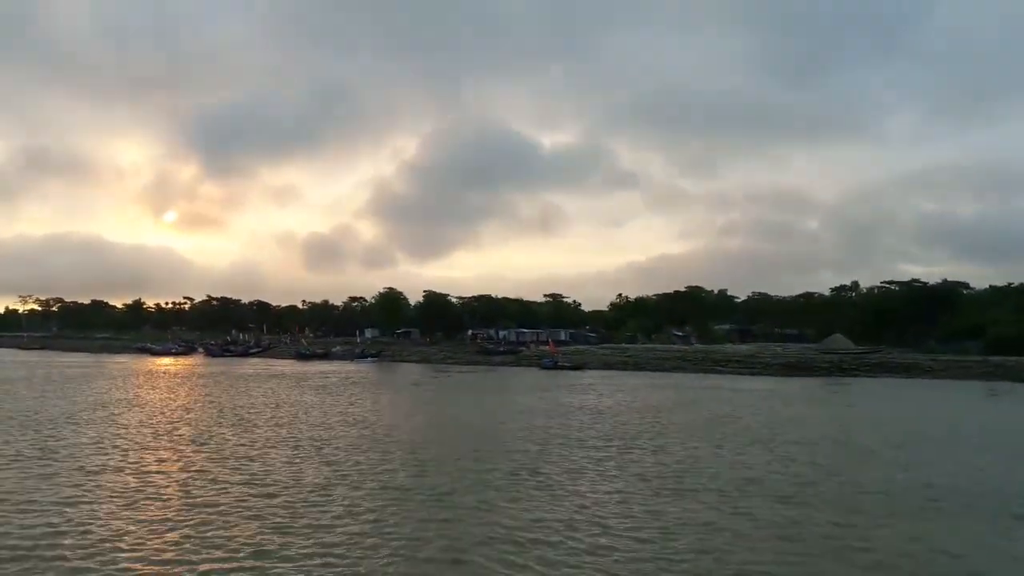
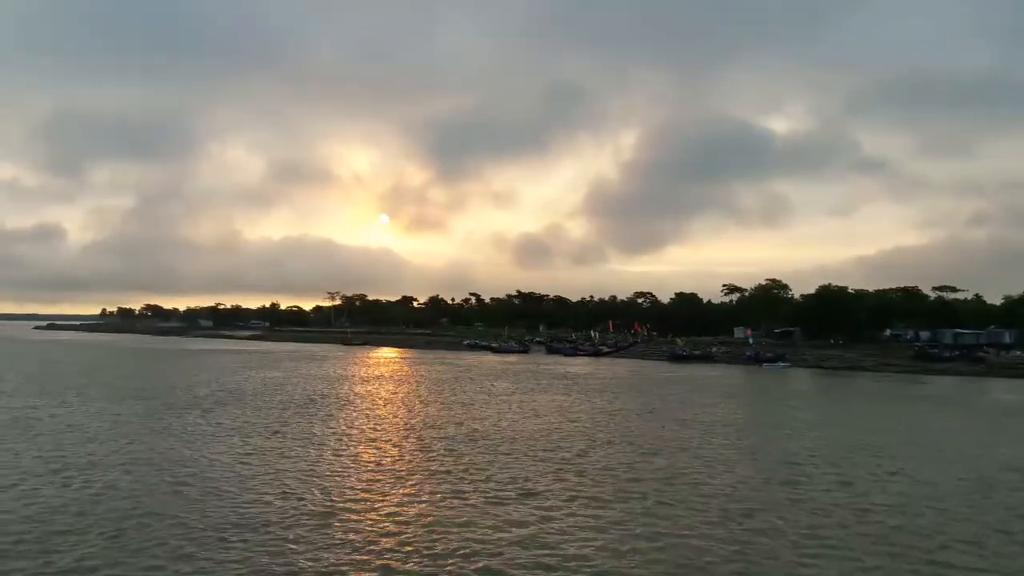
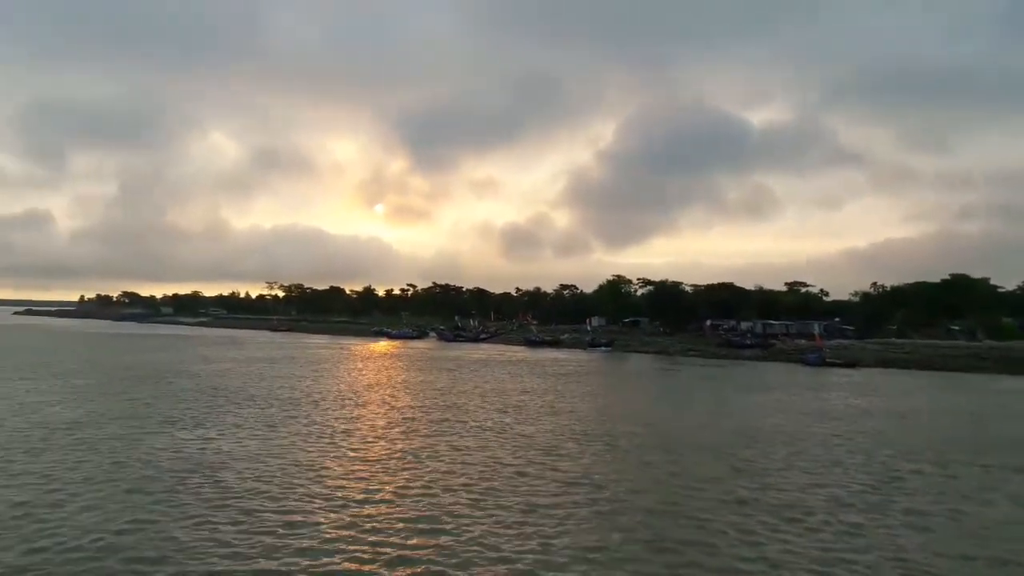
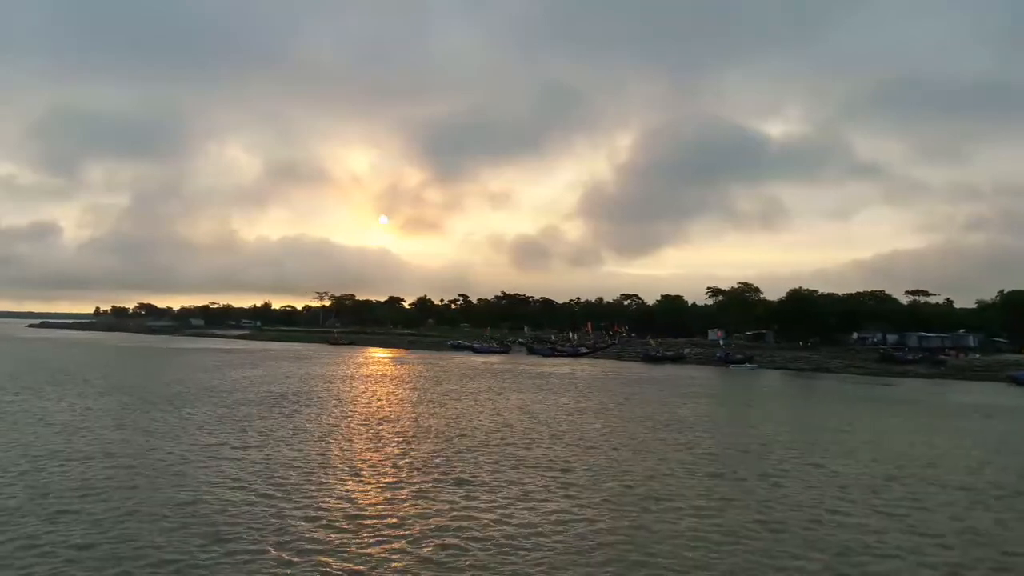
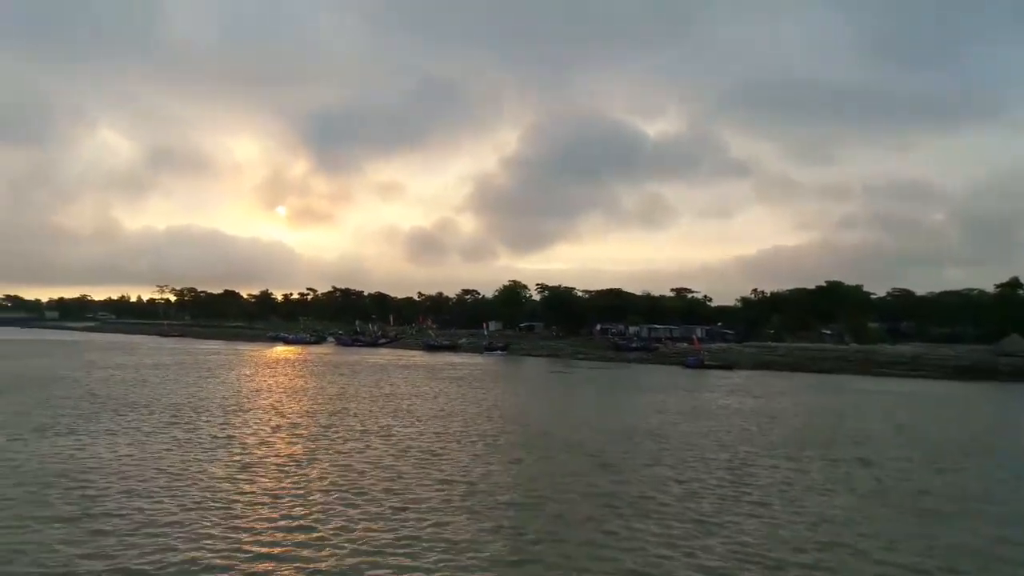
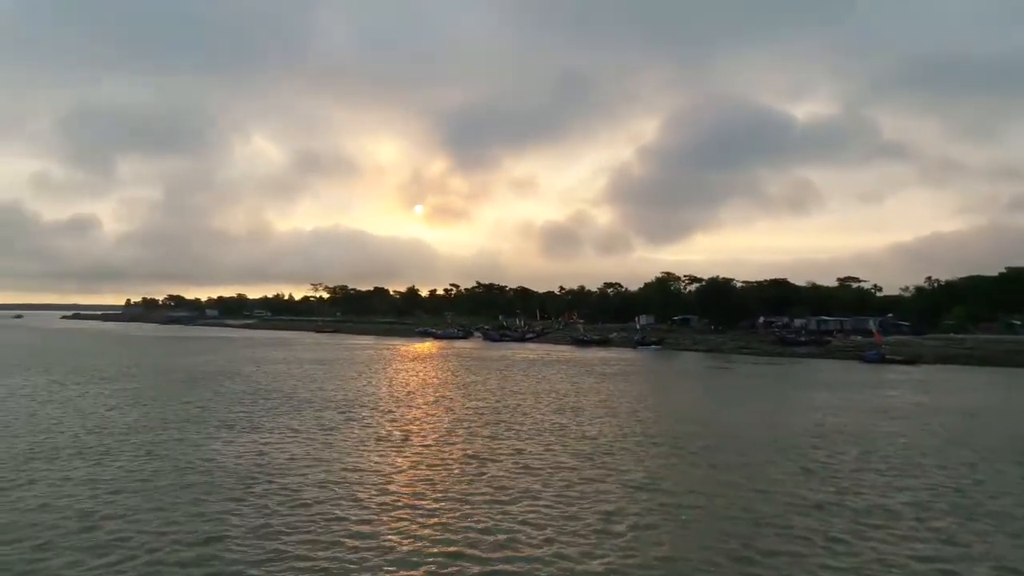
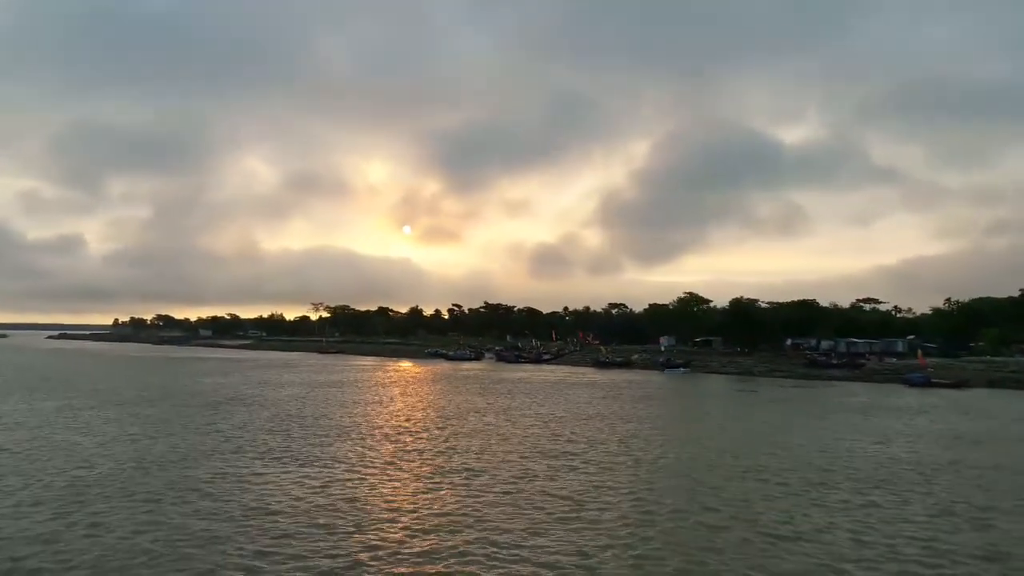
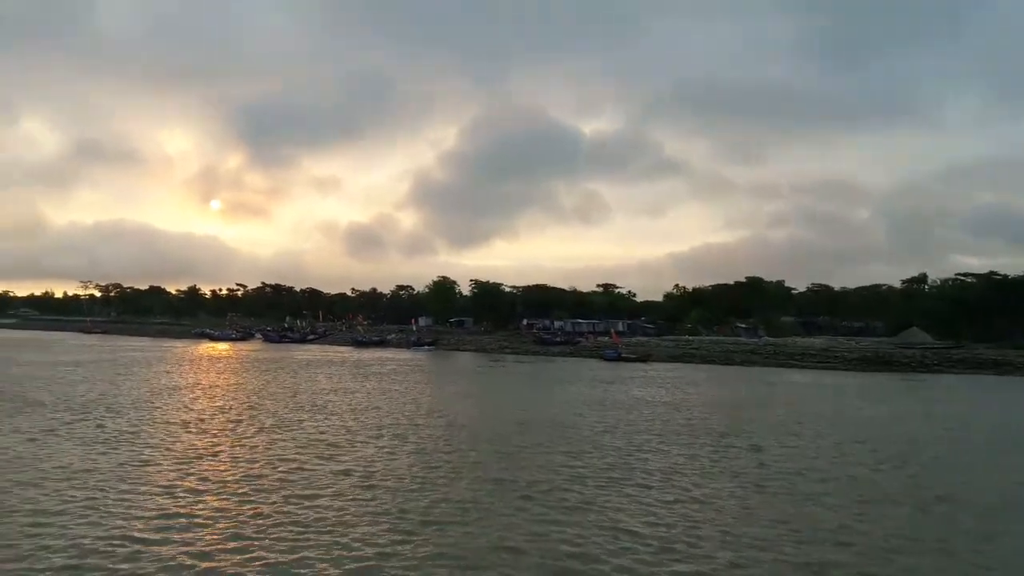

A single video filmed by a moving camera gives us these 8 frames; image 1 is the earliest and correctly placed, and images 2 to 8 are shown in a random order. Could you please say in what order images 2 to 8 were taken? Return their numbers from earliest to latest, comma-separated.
8, 5, 3, 6, 7, 4, 2
